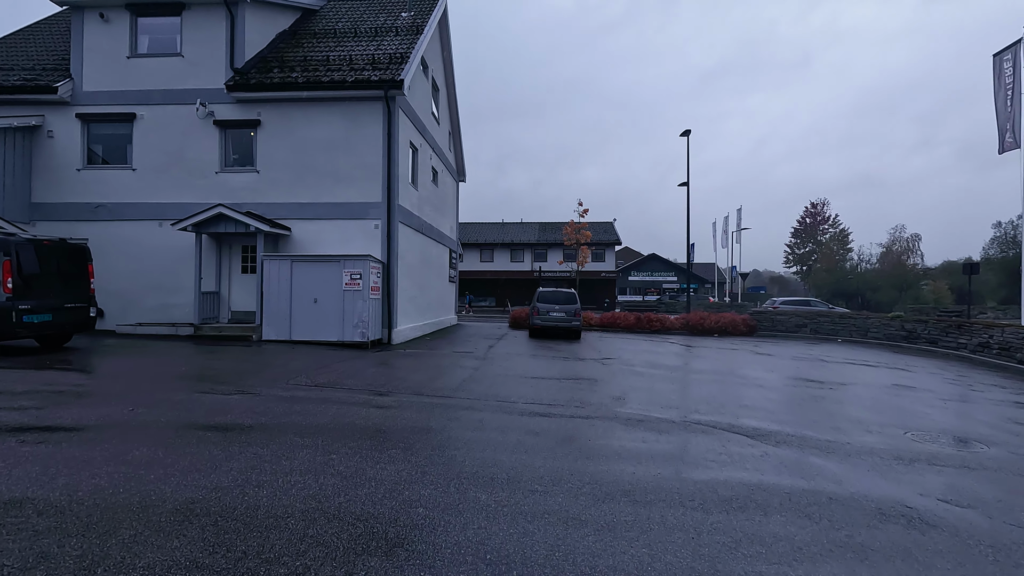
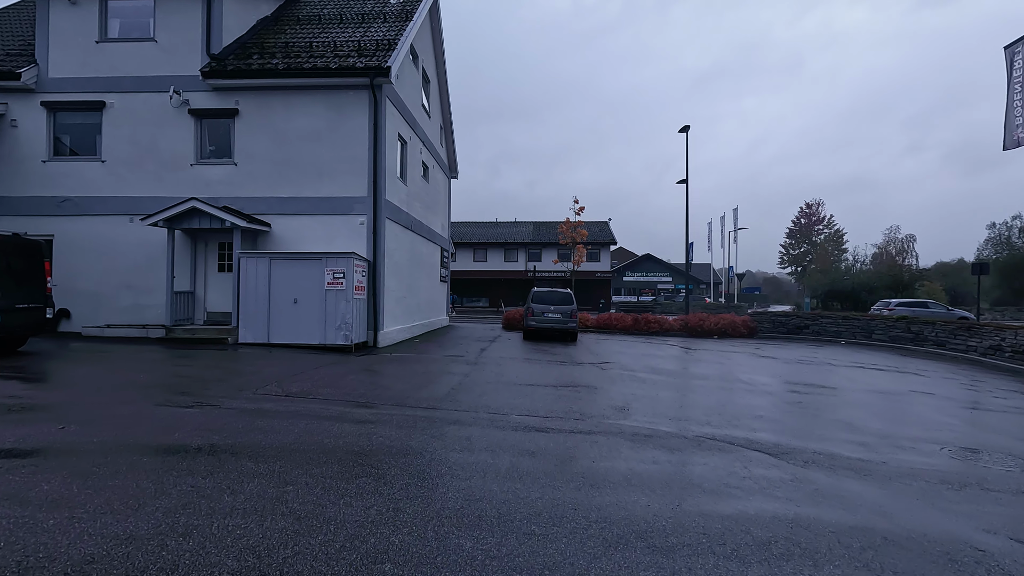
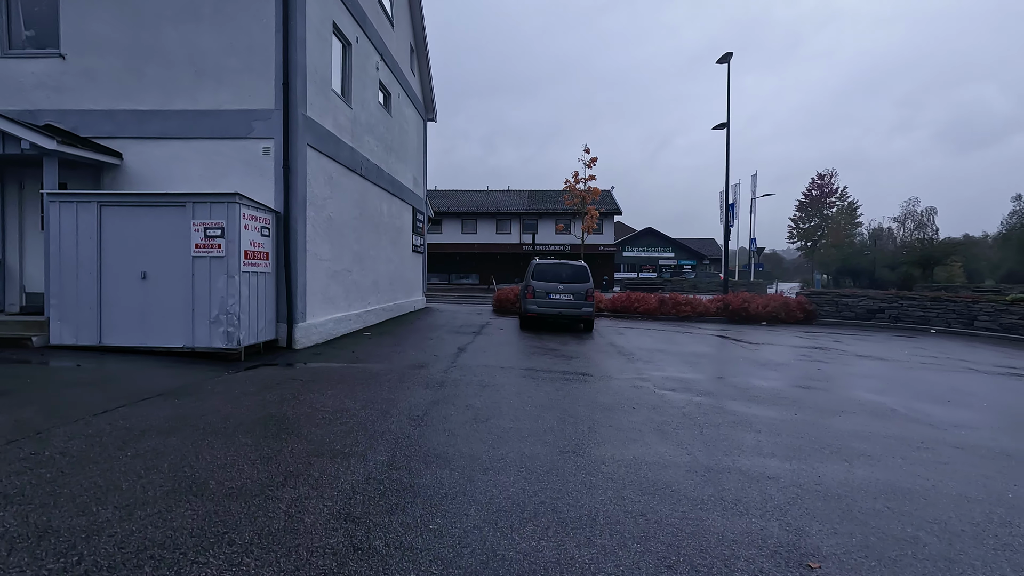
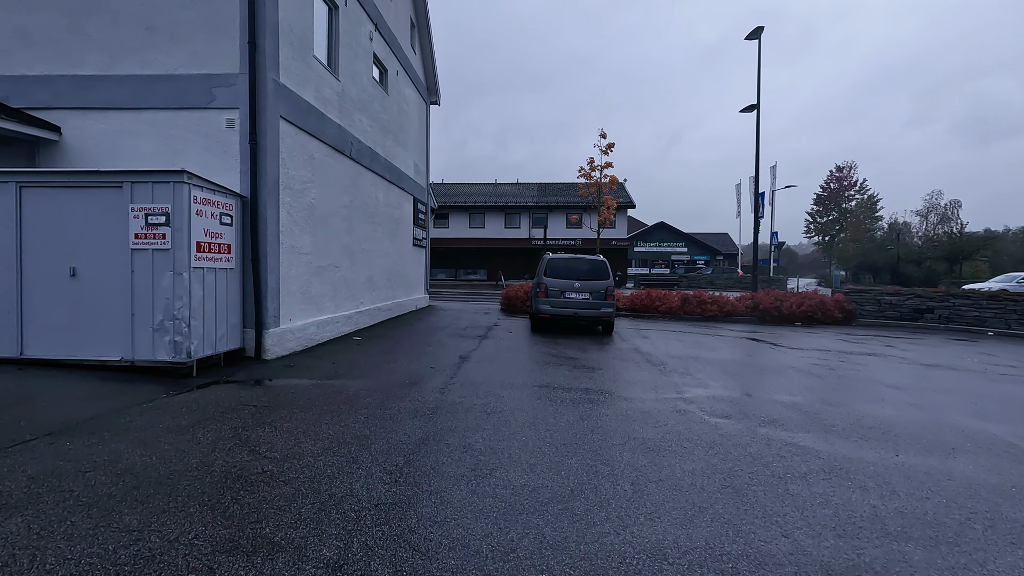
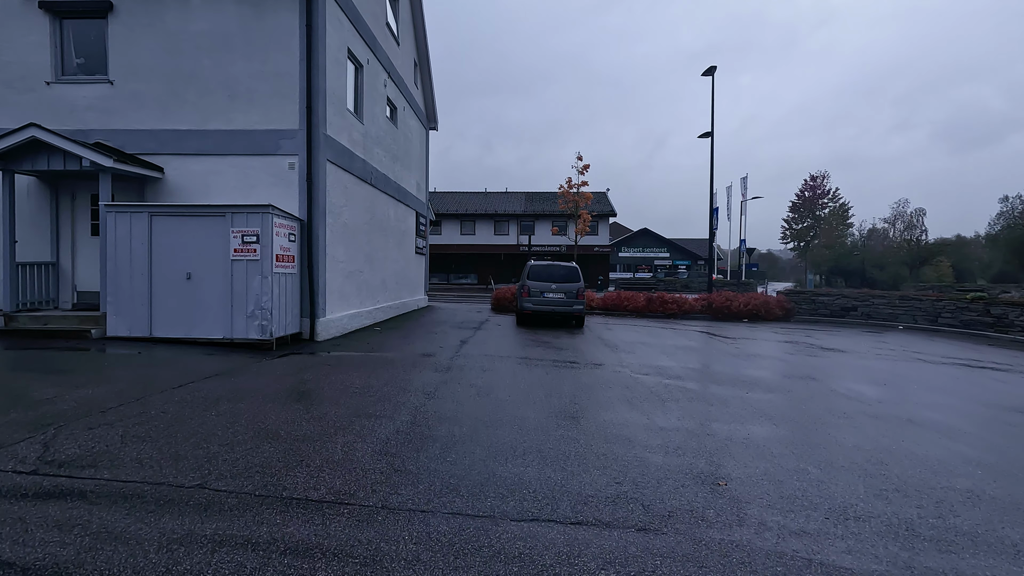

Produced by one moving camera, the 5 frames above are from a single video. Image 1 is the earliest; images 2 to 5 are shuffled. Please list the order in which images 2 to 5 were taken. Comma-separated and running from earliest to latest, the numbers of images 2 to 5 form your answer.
2, 5, 3, 4
